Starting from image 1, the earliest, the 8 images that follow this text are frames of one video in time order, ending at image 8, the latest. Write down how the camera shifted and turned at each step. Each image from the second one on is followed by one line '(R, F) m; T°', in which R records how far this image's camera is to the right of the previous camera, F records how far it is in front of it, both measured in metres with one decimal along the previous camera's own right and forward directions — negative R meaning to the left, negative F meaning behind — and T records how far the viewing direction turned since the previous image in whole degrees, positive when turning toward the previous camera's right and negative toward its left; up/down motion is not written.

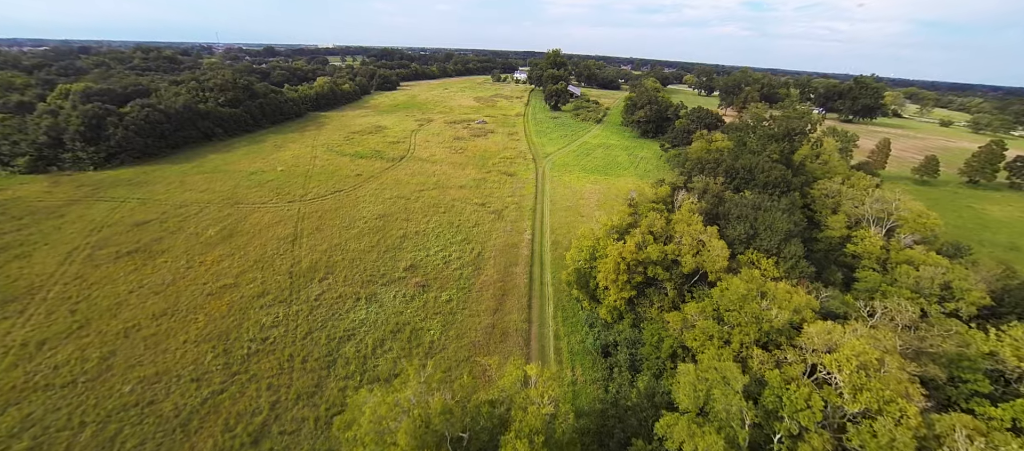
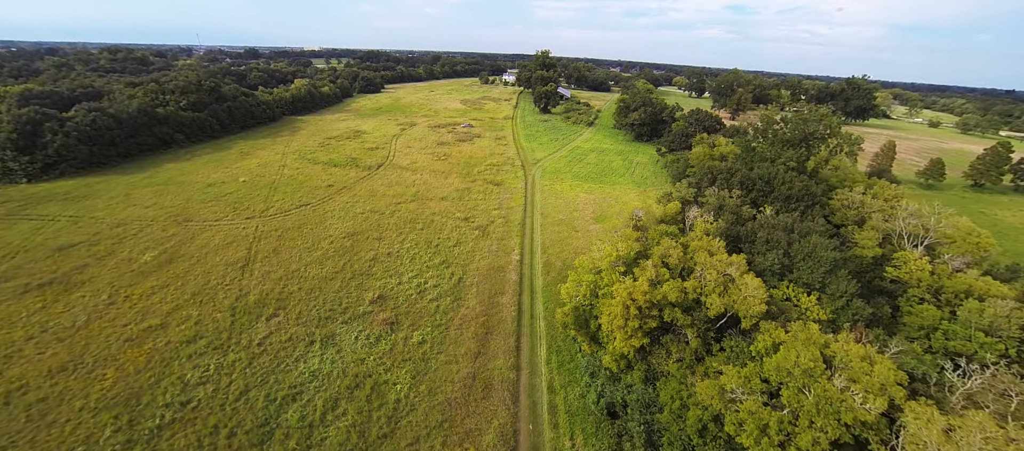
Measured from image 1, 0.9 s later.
(+0.4, +3.9) m; +1°
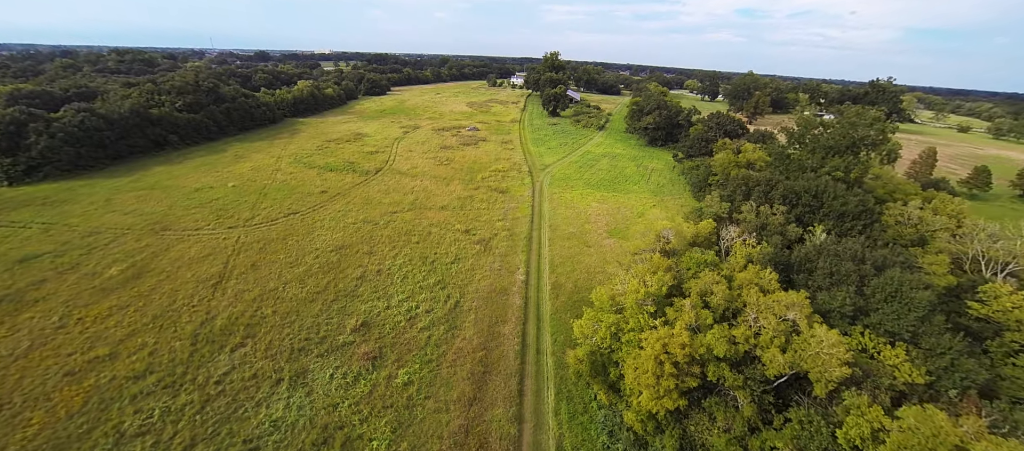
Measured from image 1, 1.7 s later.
(+0.2, +3.2) m; -1°
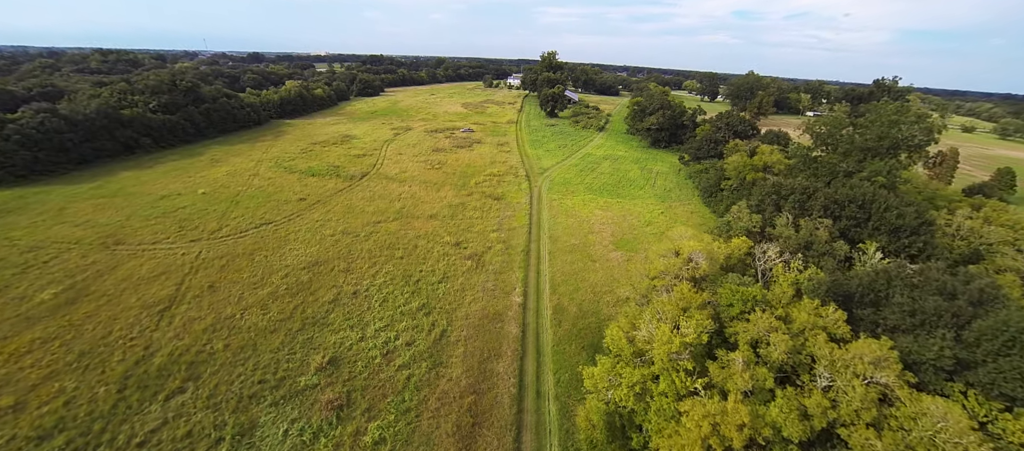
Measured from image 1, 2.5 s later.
(+0.1, +3.2) m; 0°
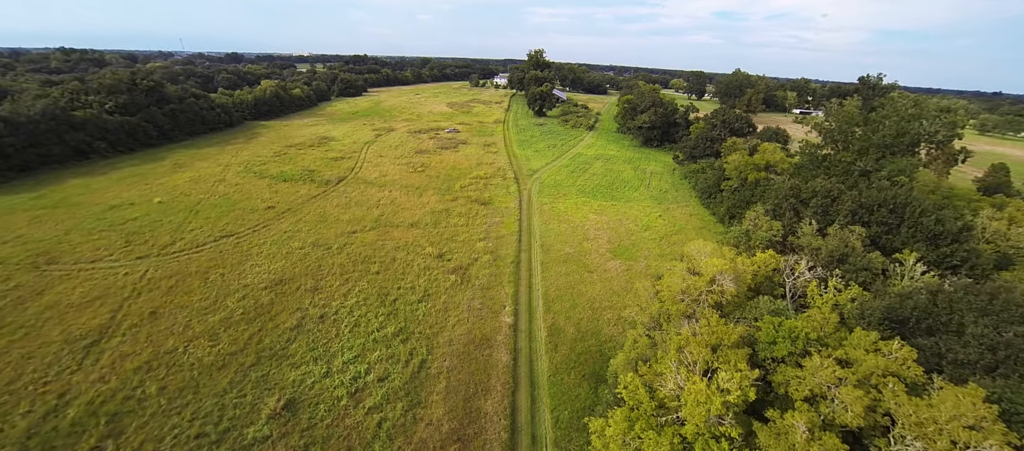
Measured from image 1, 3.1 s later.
(+0.1, +2.5) m; +2°
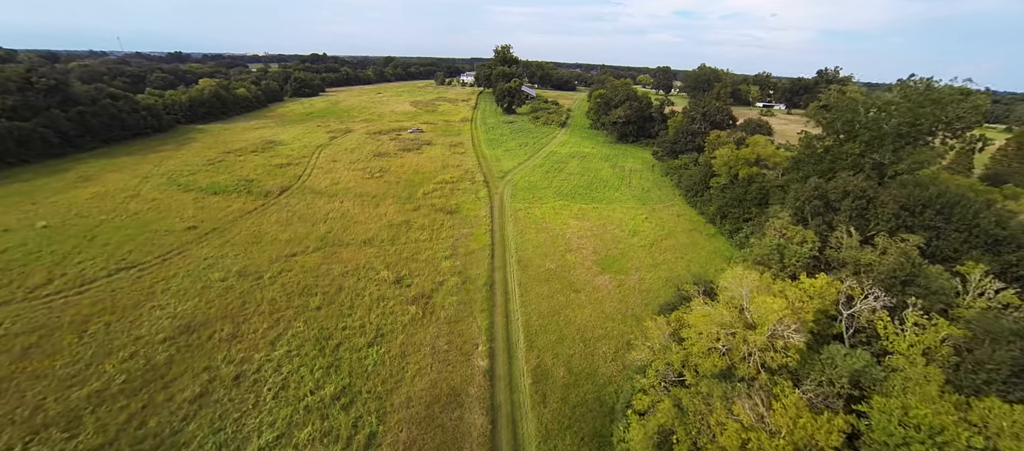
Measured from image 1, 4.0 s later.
(+0.2, +3.9) m; +4°
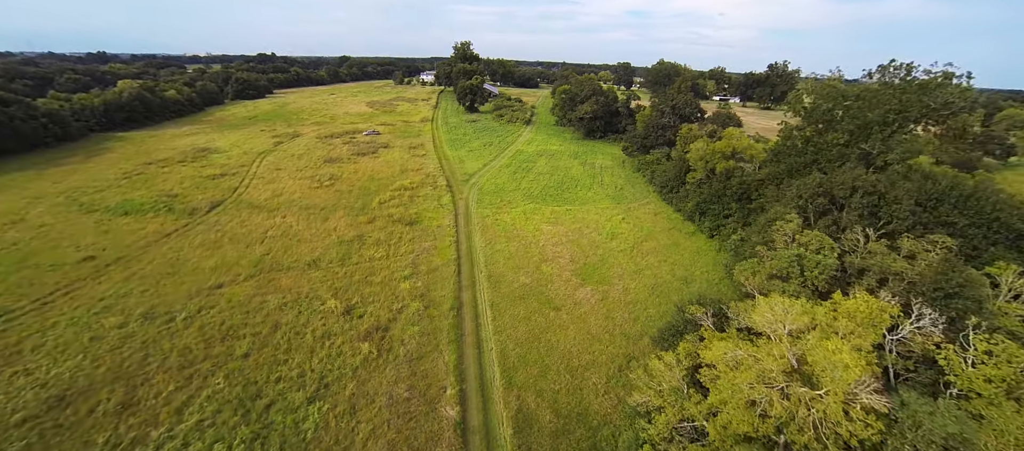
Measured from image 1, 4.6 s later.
(+0.1, +2.7) m; +5°
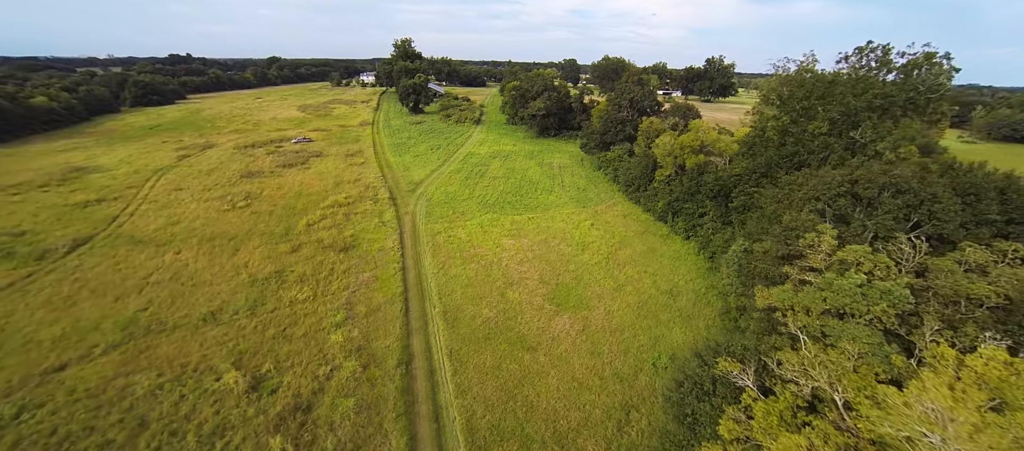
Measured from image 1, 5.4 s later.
(0.0, +3.6) m; +7°
